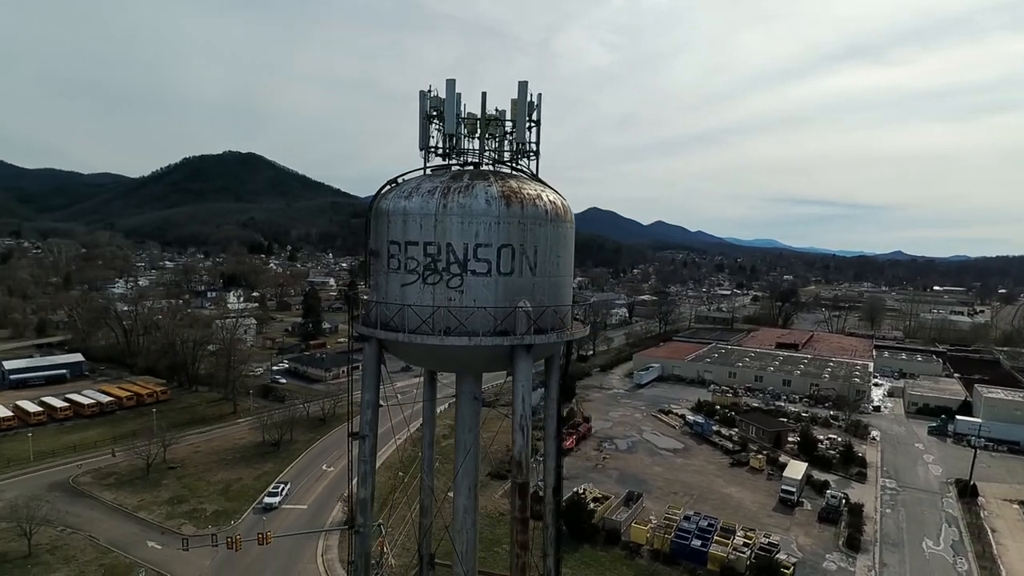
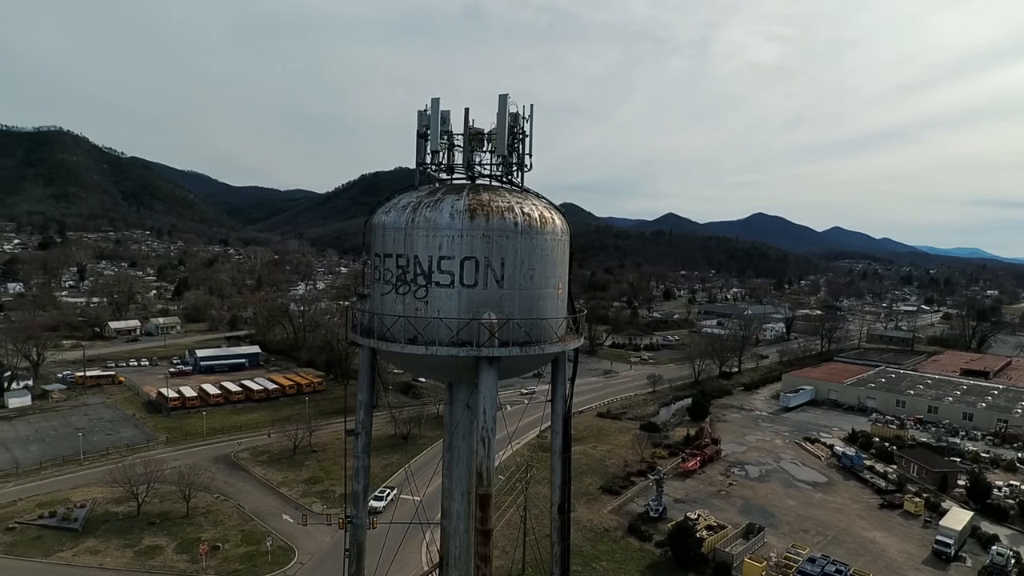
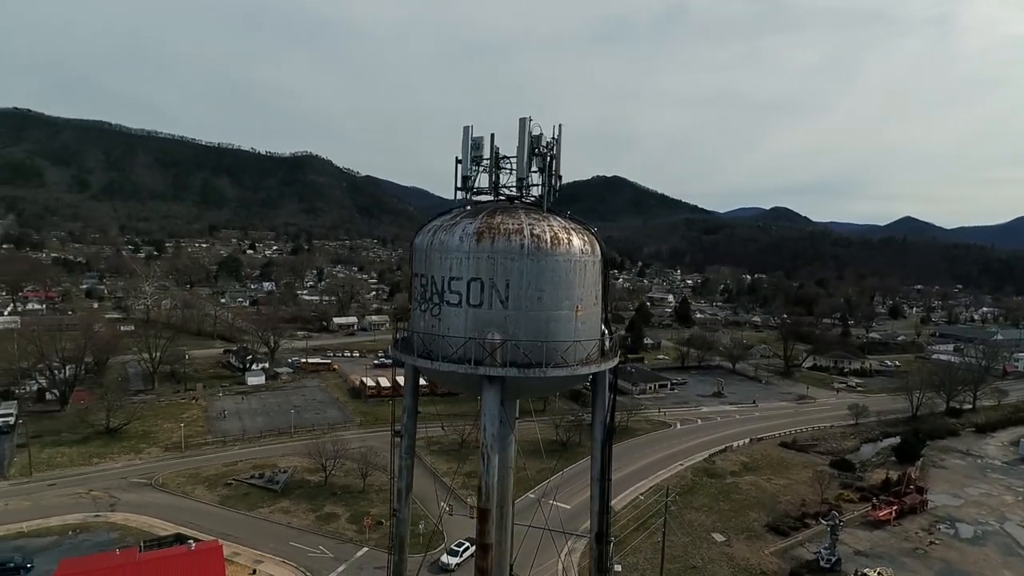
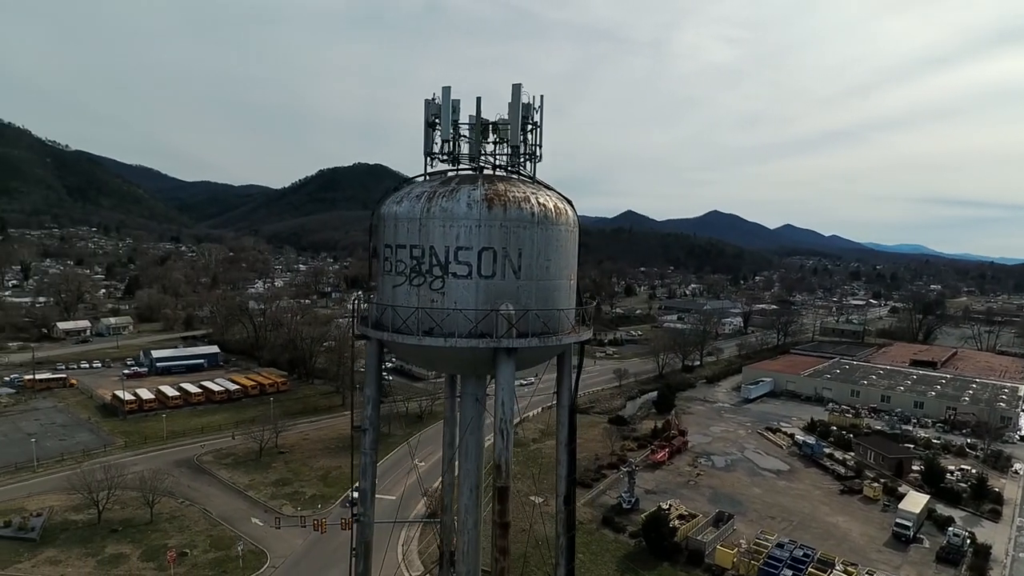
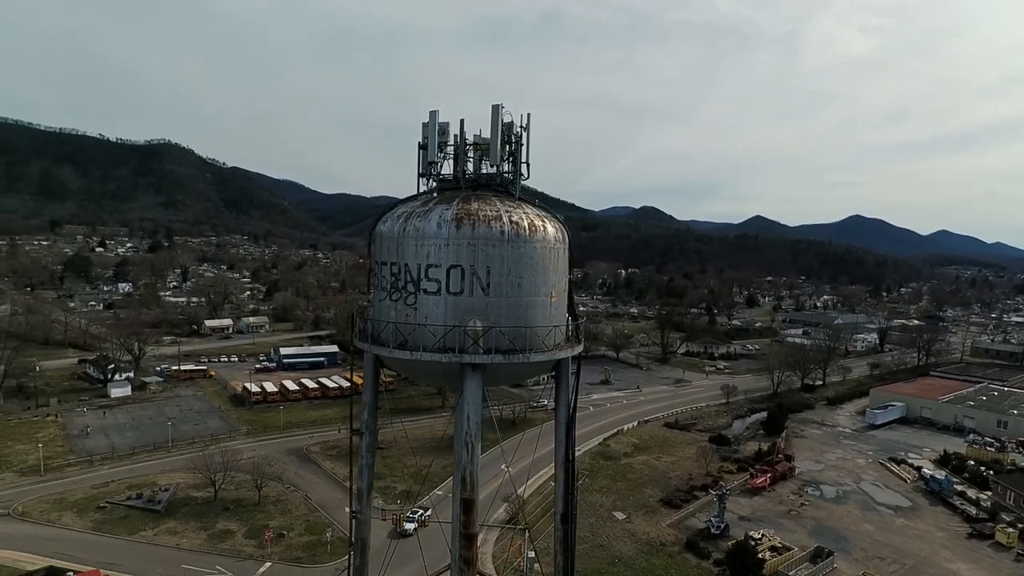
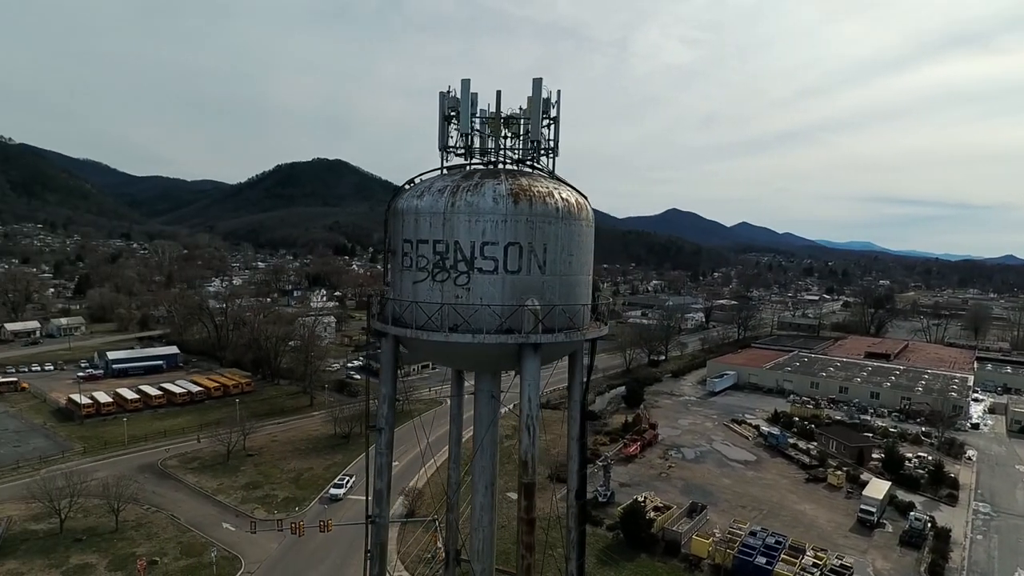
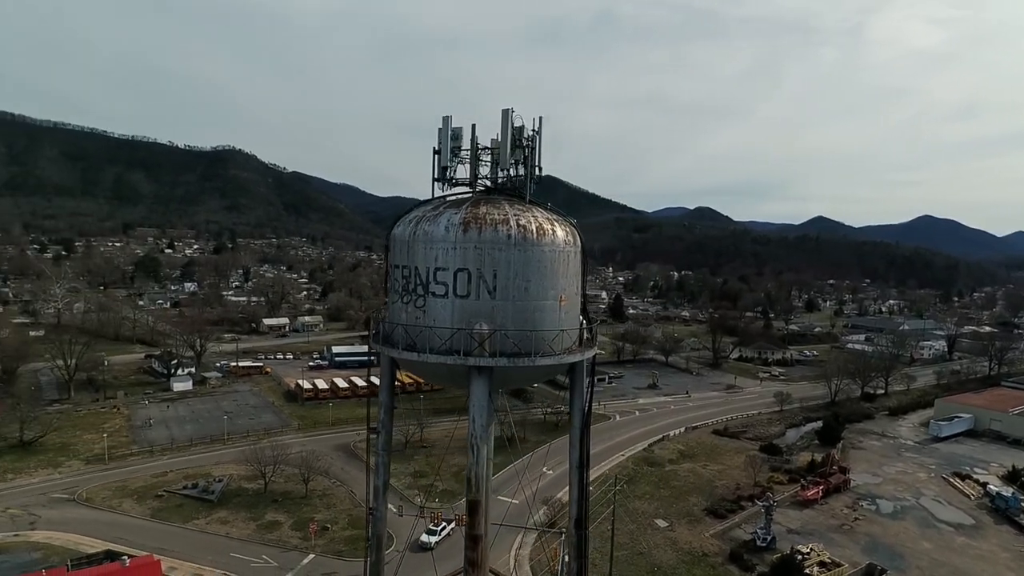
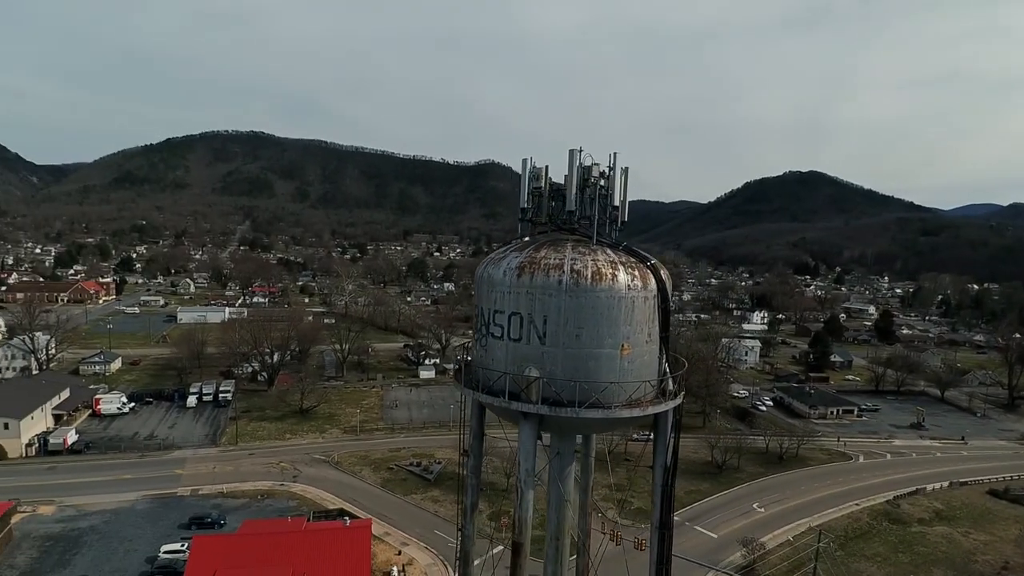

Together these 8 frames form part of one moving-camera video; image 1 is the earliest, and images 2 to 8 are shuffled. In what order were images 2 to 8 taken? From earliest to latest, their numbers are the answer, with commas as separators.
6, 4, 2, 5, 7, 3, 8
